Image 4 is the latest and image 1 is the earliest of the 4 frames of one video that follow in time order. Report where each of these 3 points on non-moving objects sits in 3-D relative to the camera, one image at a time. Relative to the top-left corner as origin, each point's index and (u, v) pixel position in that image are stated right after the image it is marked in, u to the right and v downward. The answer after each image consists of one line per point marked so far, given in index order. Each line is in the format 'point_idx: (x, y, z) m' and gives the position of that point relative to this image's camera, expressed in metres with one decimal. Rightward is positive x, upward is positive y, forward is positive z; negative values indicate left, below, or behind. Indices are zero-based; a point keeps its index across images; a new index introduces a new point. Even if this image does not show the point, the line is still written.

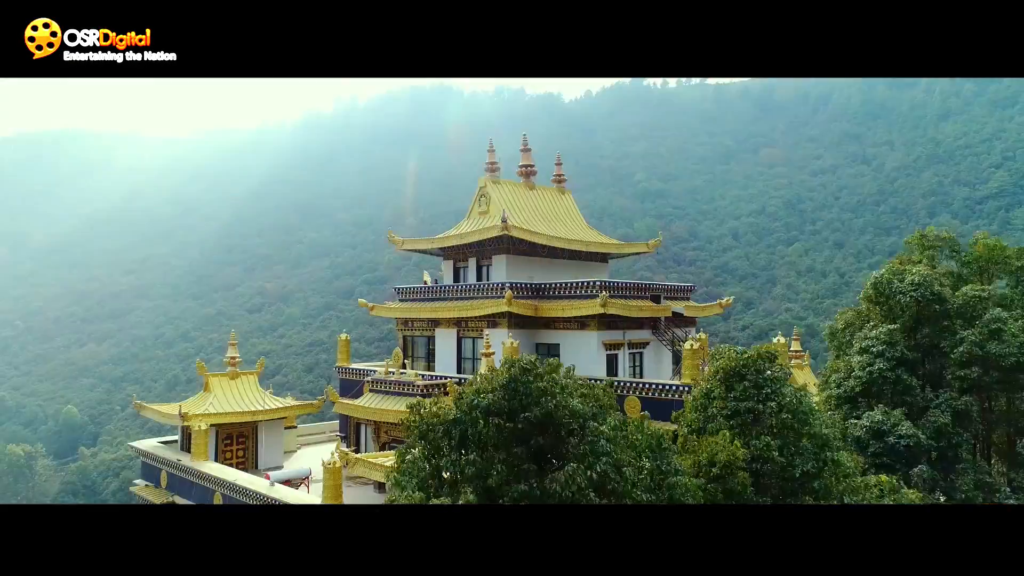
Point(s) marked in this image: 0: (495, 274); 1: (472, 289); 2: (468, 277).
0: (-0.3, +0.1, +10.2) m
1: (-0.6, -0.1, +9.8) m
2: (-0.6, 0.0, +10.7) m
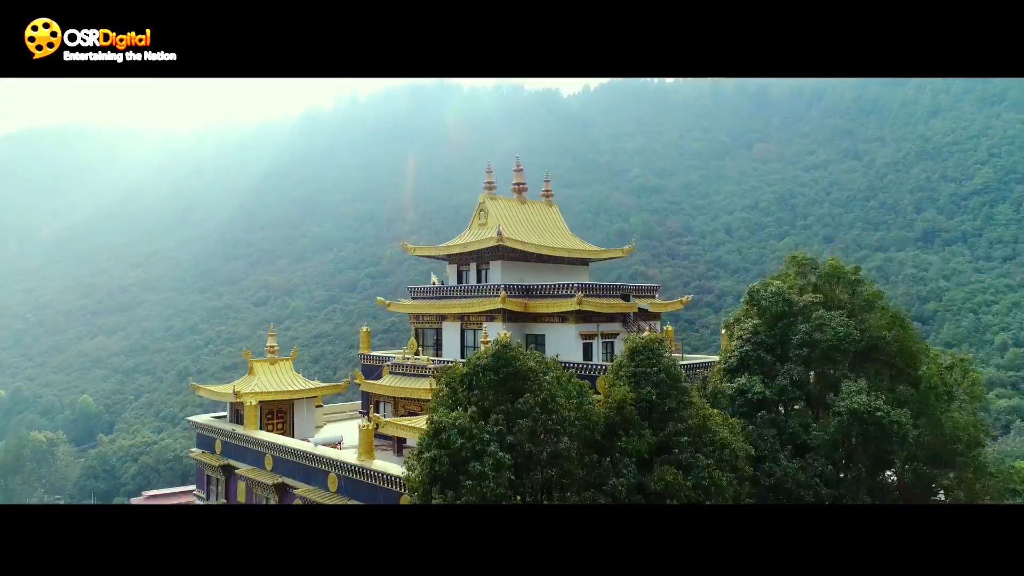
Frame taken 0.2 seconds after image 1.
0: (-0.3, +0.2, +10.9) m
1: (-0.6, 0.0, +10.5) m
2: (-0.7, +0.1, +11.4) m
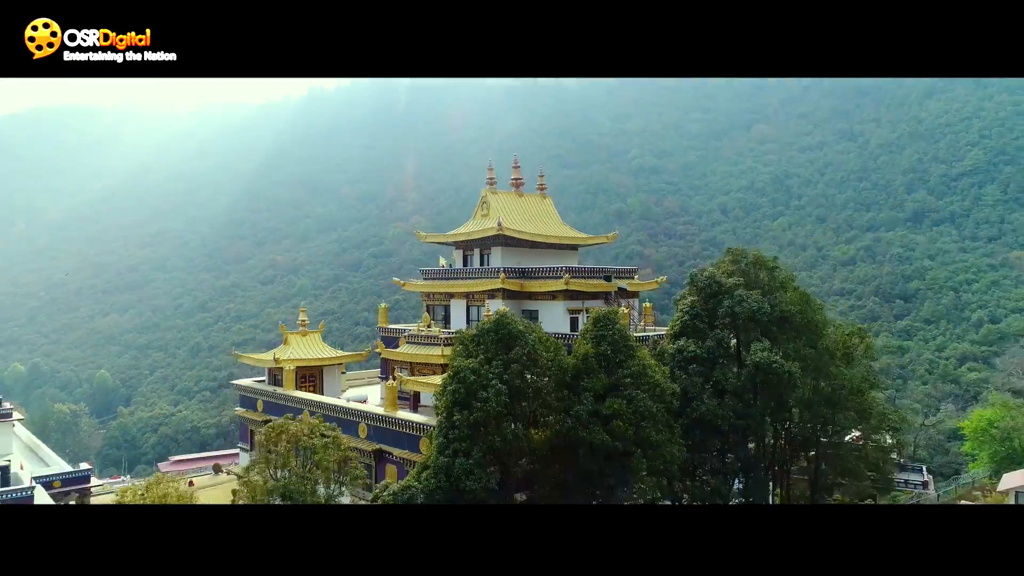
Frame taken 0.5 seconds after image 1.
0: (-0.3, +0.5, +11.6) m
1: (-0.6, +0.3, +11.2) m
2: (-0.7, +0.5, +12.1) m
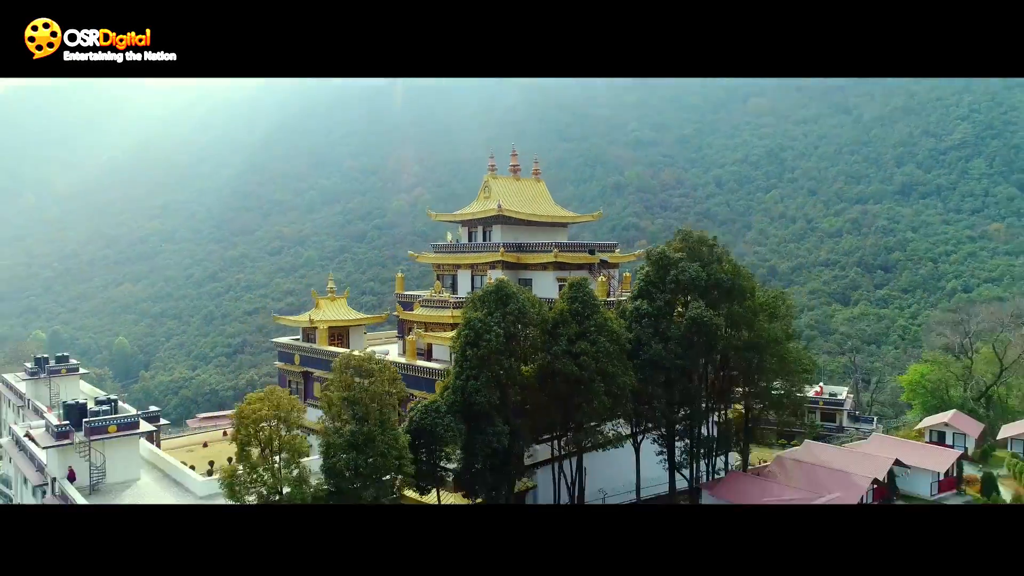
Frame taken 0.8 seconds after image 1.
0: (-0.3, +1.0, +12.4) m
1: (-0.6, +0.8, +12.1) m
2: (-0.7, +1.0, +12.9) m
